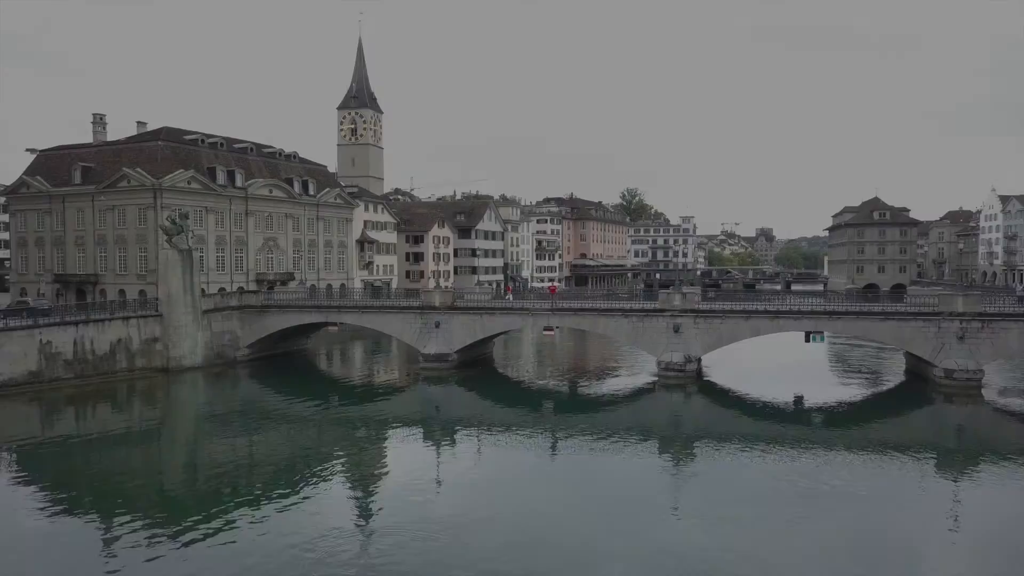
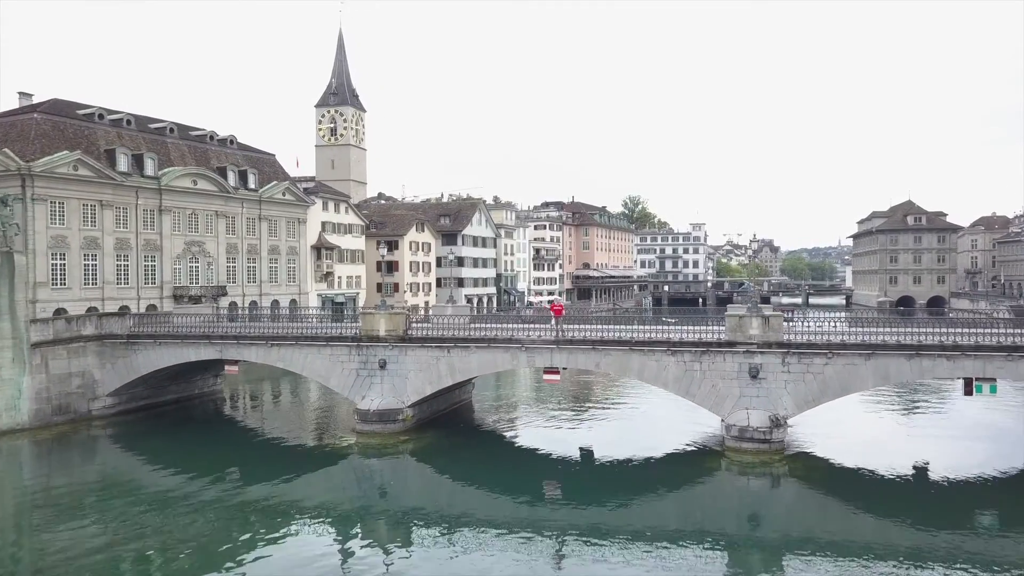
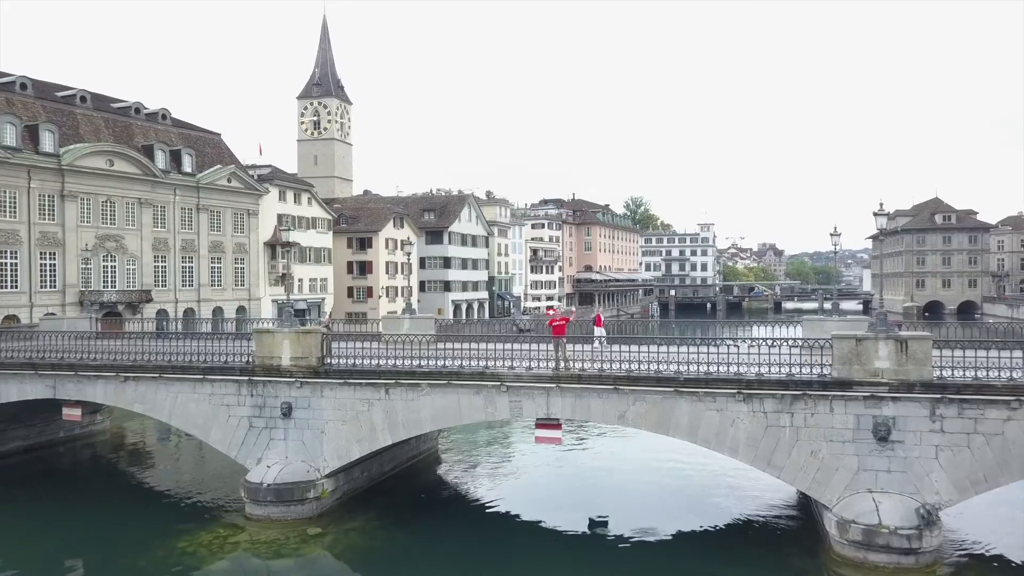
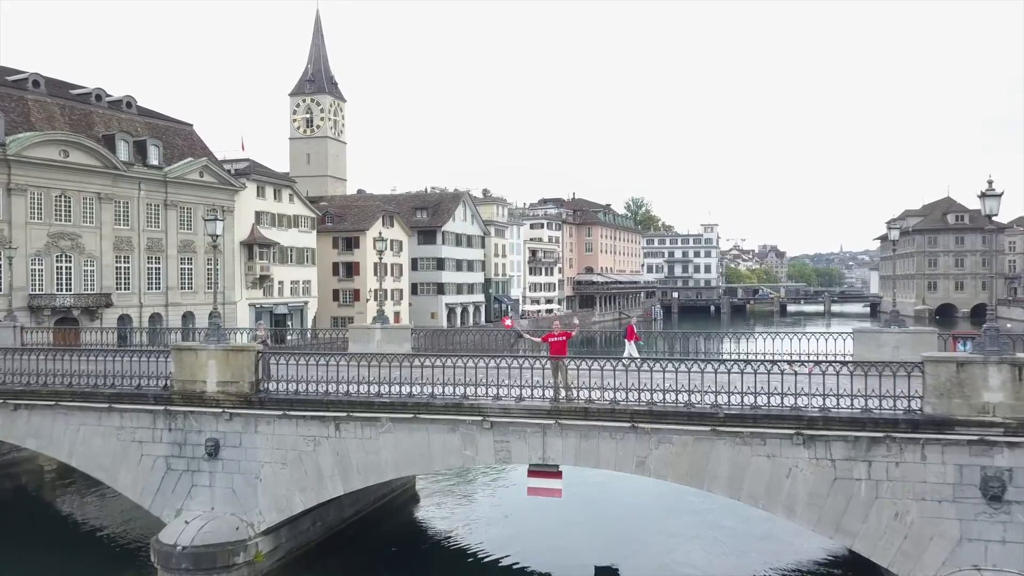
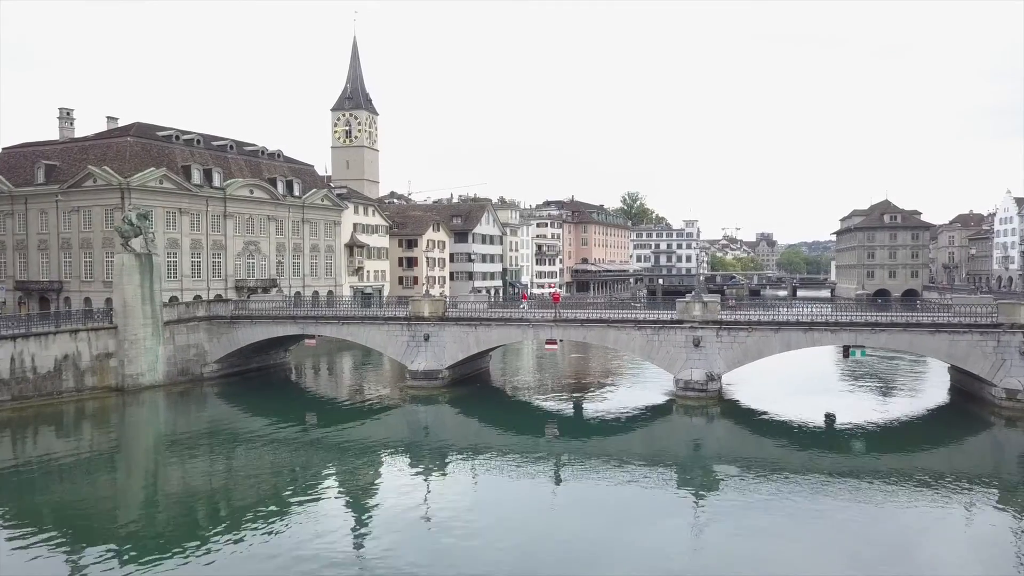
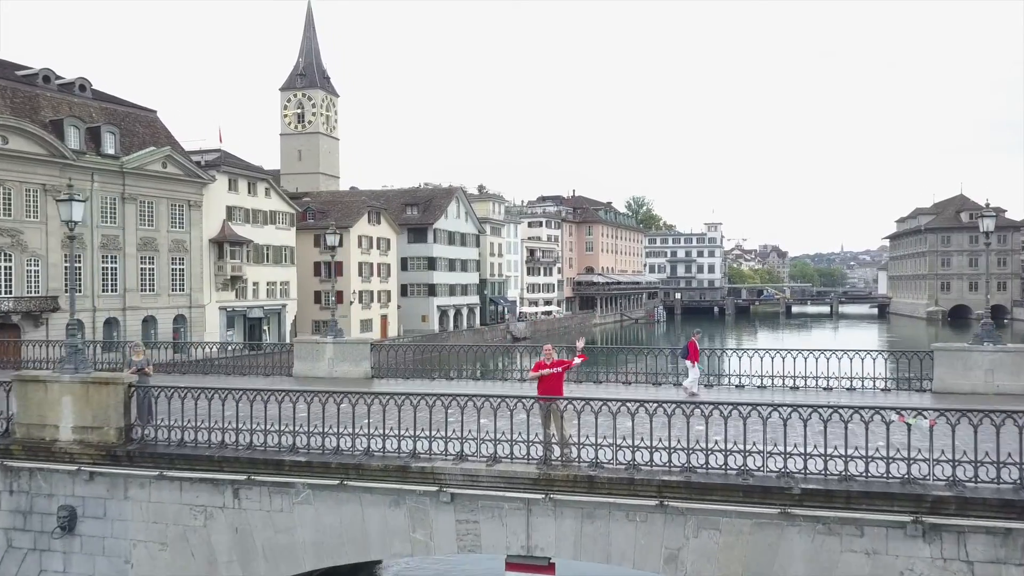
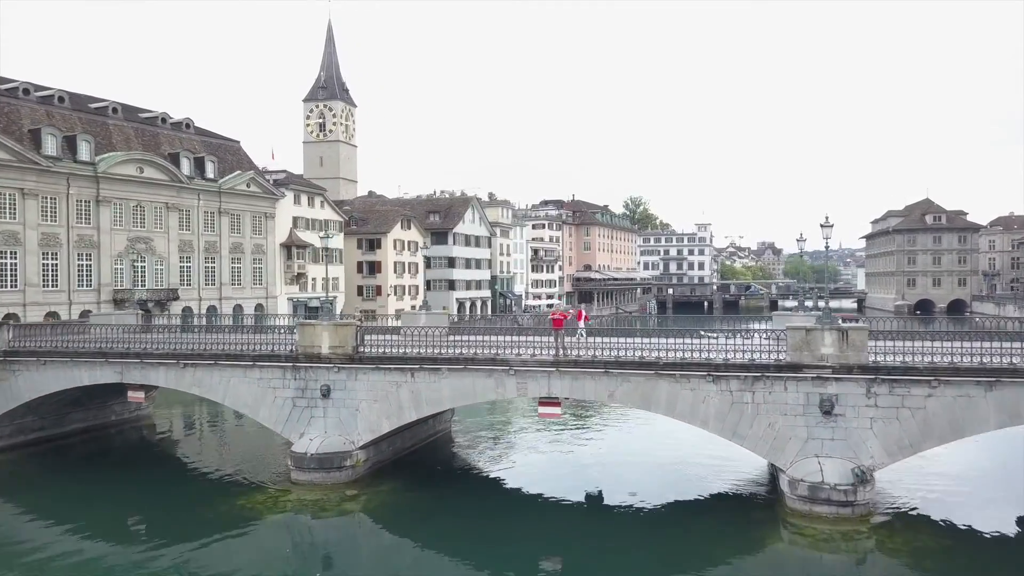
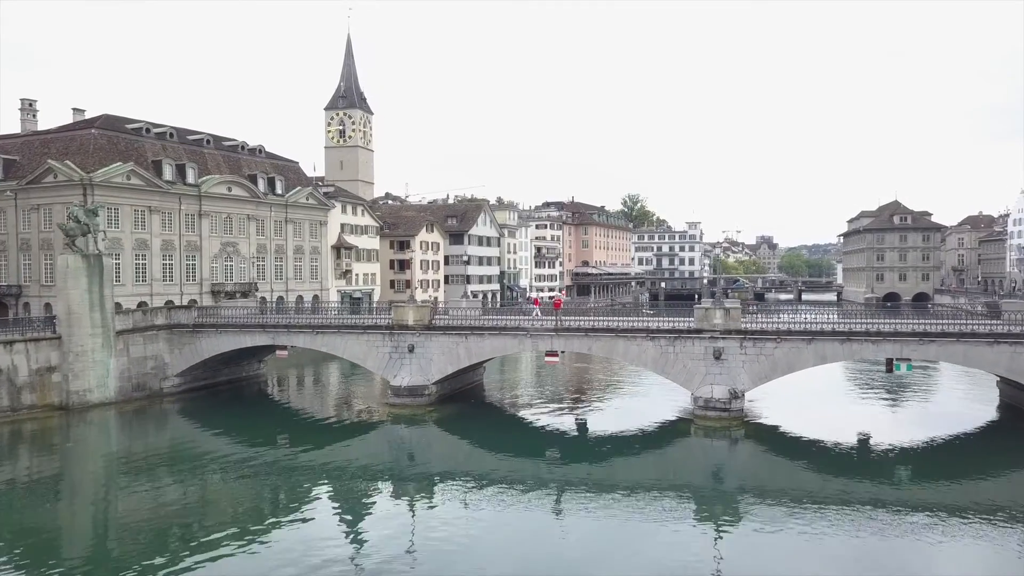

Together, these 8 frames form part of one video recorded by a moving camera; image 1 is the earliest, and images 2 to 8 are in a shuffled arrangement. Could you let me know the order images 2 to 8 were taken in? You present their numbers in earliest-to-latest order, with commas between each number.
5, 8, 2, 7, 3, 4, 6
